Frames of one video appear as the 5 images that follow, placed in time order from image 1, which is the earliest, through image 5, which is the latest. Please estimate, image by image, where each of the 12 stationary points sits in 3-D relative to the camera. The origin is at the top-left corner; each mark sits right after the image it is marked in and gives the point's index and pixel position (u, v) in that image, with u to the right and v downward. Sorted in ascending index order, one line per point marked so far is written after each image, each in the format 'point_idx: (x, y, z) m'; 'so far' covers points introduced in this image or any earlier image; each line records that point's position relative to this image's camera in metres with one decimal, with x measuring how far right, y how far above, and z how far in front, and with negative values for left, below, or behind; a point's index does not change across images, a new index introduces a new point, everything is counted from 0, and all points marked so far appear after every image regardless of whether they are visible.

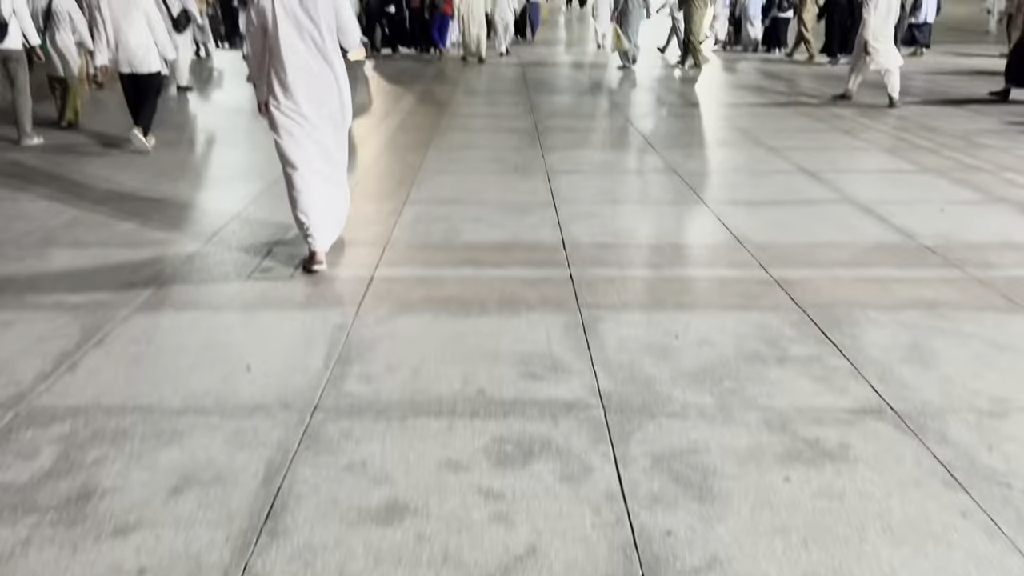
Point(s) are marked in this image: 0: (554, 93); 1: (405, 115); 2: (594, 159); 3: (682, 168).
0: (+0.4, +2.0, +8.6) m
1: (-0.9, +1.4, +7.0) m
2: (+0.5, +0.8, +5.0) m
3: (+0.9, +0.7, +4.7) m
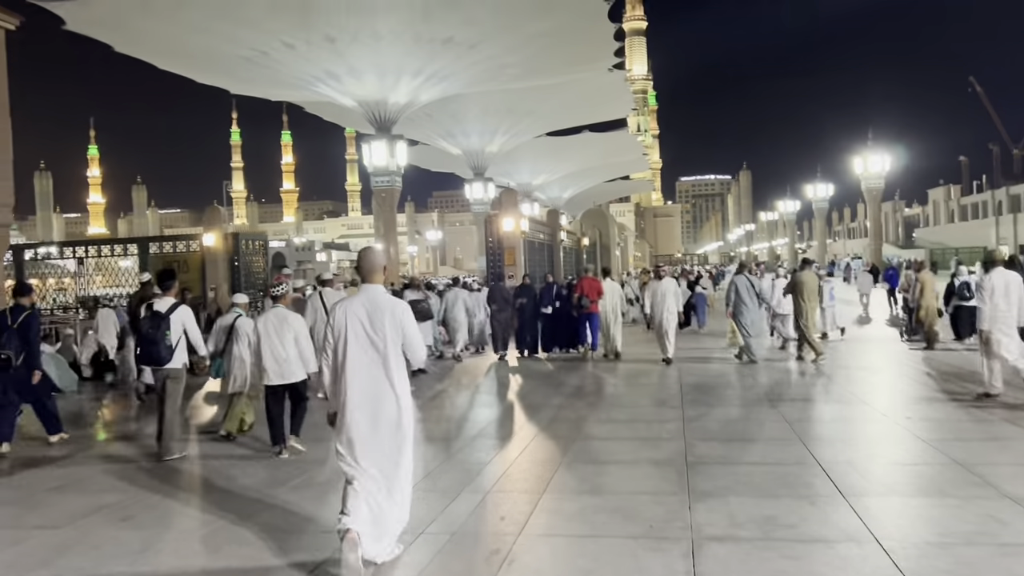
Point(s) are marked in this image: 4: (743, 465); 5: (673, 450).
0: (+1.8, -1.1, +7.6) m
1: (+0.2, -1.1, +6.1) m
2: (+1.1, -1.0, +3.8) m
3: (+1.5, -1.0, +3.4) m
4: (+1.4, -1.0, +4.8) m
5: (+1.0, -1.1, +5.4) m
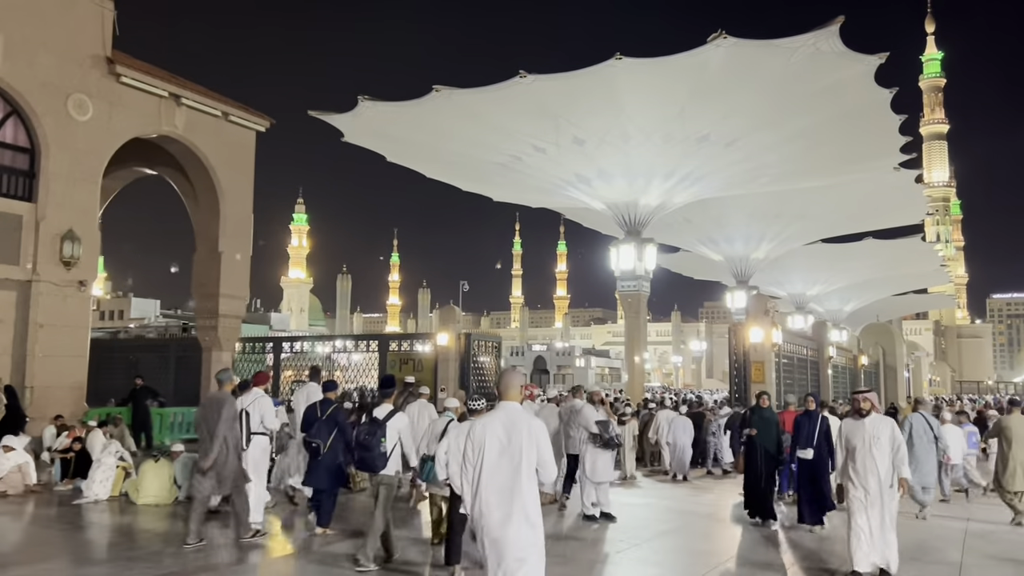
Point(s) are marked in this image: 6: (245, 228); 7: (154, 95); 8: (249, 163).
0: (+2.9, -1.9, +4.8) m
1: (+0.9, -1.8, +4.0) m
2: (+1.1, -1.4, +1.5) m
3: (+1.3, -1.3, +1.0) m
4: (+1.7, -1.5, +2.4) m
5: (+1.5, -1.6, +3.0) m
6: (-4.5, +1.0, +14.1) m
7: (-5.4, +2.9, +12.6) m
8: (-4.5, +2.1, +14.3) m
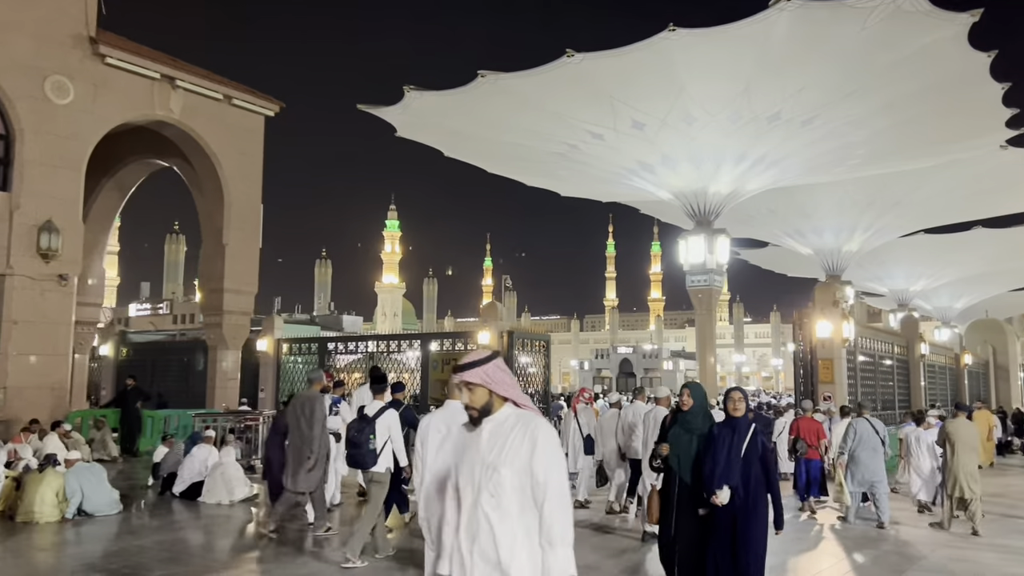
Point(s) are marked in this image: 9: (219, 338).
0: (+2.3, -1.7, +3.1) m
1: (+0.1, -1.6, +2.5) m
2: (0.0, -1.2, +0.1) m
3: (+0.2, -1.1, -0.5) m
4: (+0.7, -1.3, +0.9) m
5: (+0.6, -1.4, +1.5) m
6: (-4.1, +1.1, +13.3) m
7: (-5.2, +3.0, +11.8) m
8: (-4.1, +2.2, +13.4) m
9: (-4.5, -0.8, +12.8) m
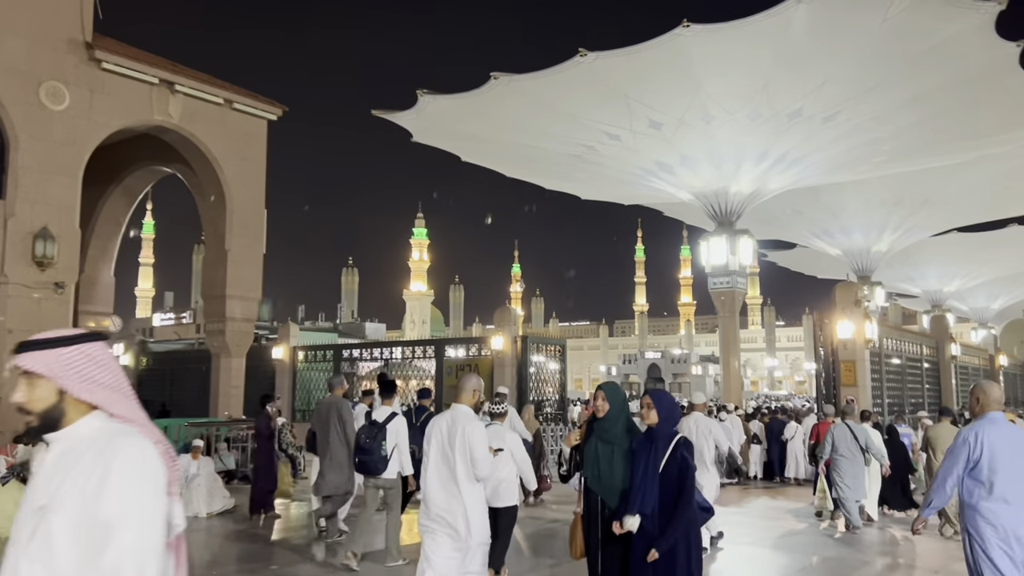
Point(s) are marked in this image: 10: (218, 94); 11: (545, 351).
0: (+2.0, -1.7, +2.7) m
1: (-0.1, -1.5, +2.2) m
2: (-0.3, -1.1, -0.3) m
3: (-0.2, -1.0, -0.8) m
4: (+0.4, -1.3, +0.5) m
5: (+0.3, -1.4, +1.2) m
6: (-4.0, +1.0, +13.1) m
7: (-5.1, +2.9, +11.7) m
8: (-4.0, +2.1, +13.3) m
9: (-4.4, -0.9, +12.6) m
10: (-4.4, +2.9, +12.6) m
11: (+0.7, -1.4, +18.2) m
